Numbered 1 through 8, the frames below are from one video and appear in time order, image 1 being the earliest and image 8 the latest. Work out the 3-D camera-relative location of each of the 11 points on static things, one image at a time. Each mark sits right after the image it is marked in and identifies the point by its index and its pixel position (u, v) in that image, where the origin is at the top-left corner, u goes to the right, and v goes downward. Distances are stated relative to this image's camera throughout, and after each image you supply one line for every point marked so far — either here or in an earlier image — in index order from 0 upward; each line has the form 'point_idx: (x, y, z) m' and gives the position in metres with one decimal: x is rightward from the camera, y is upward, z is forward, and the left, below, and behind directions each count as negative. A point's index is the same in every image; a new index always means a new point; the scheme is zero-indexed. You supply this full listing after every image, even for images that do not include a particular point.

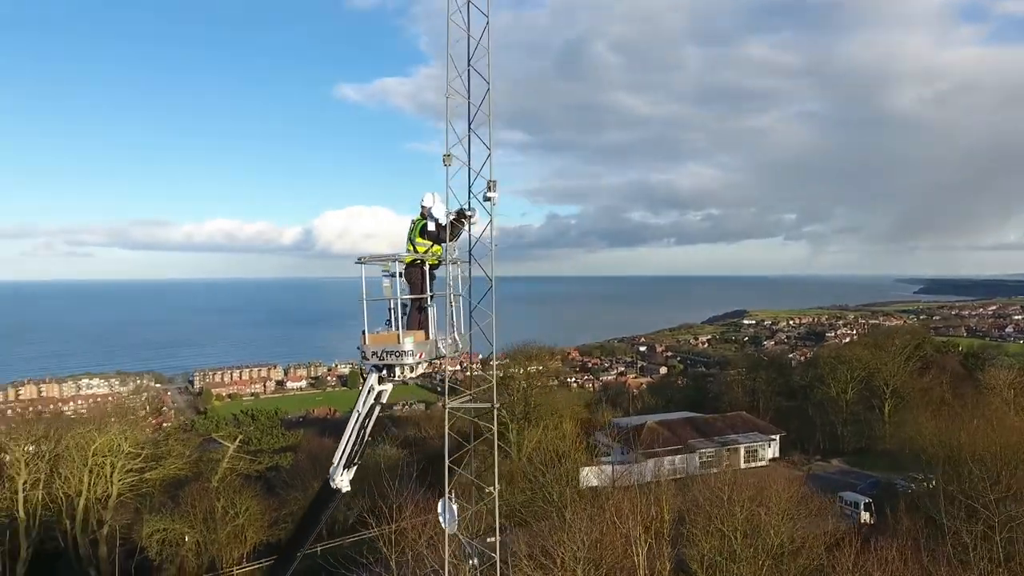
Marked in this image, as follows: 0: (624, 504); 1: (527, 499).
0: (+1.9, -3.8, +11.7) m
1: (+0.2, -4.3, +13.1) m
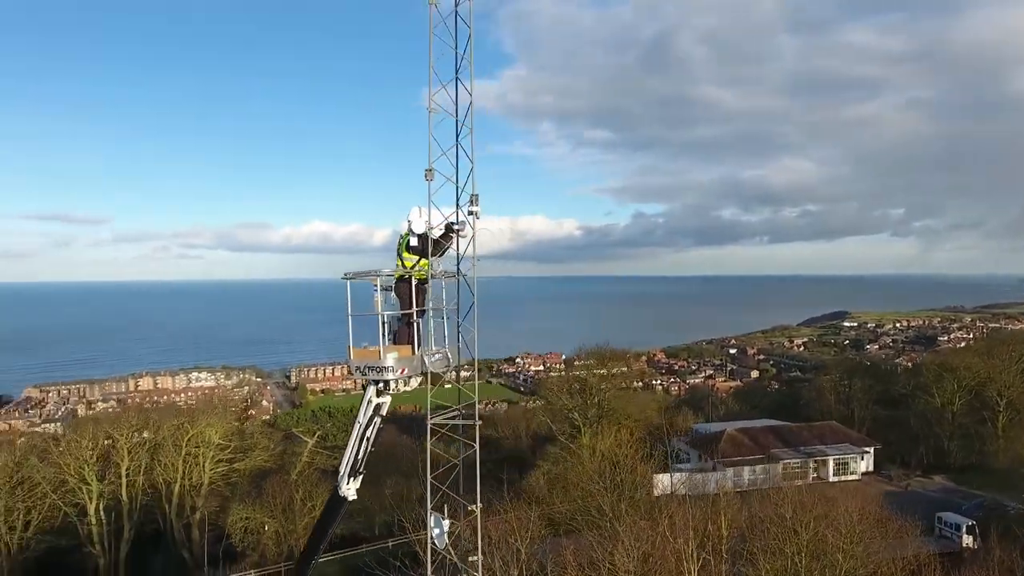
0: (+2.8, -3.9, +11.3) m
1: (+1.3, -4.3, +13.0) m
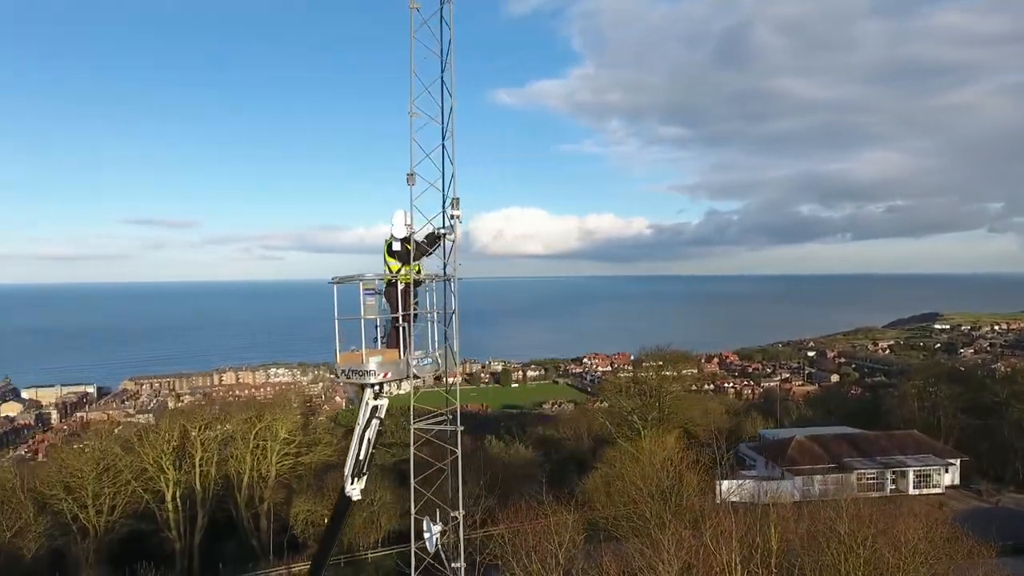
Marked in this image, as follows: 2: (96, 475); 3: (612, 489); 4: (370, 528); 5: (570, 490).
0: (+3.5, -3.9, +10.9) m
1: (+2.1, -4.4, +12.7) m
2: (-12.5, -5.6, +19.6) m
3: (+2.1, -4.3, +13.9) m
4: (-4.1, -7.1, +19.5) m
5: (+1.5, -5.3, +17.0) m
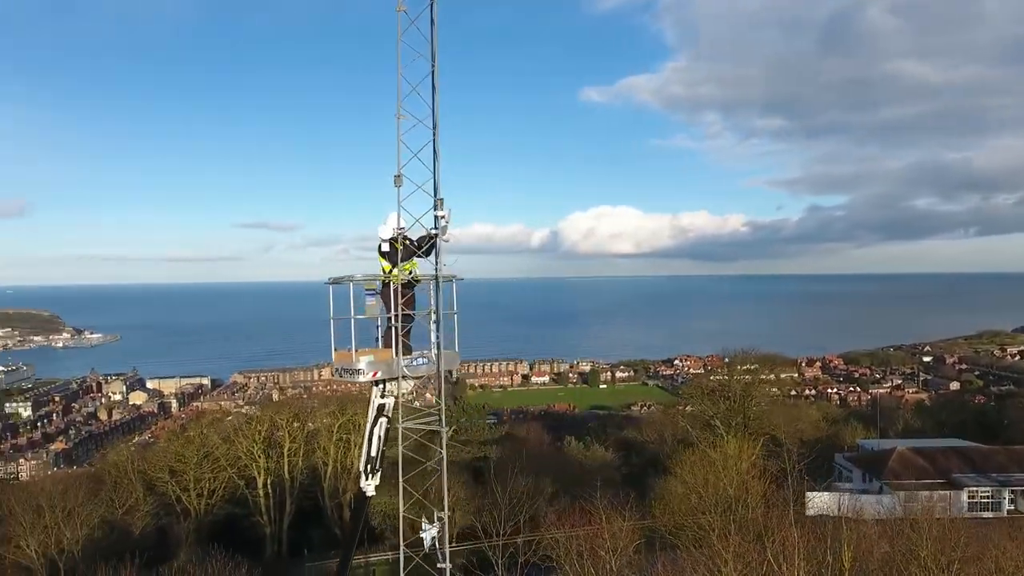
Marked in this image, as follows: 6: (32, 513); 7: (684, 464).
0: (+4.3, -3.9, +10.2) m
1: (+3.2, -4.4, +12.3) m
2: (-10.2, -5.6, +21.2) m
3: (+3.4, -4.3, +13.5) m
4: (-1.9, -7.1, +19.9) m
5: (+3.2, -5.3, +16.6) m
6: (-12.6, -5.9, +17.2) m
7: (+4.2, -4.3, +15.8) m
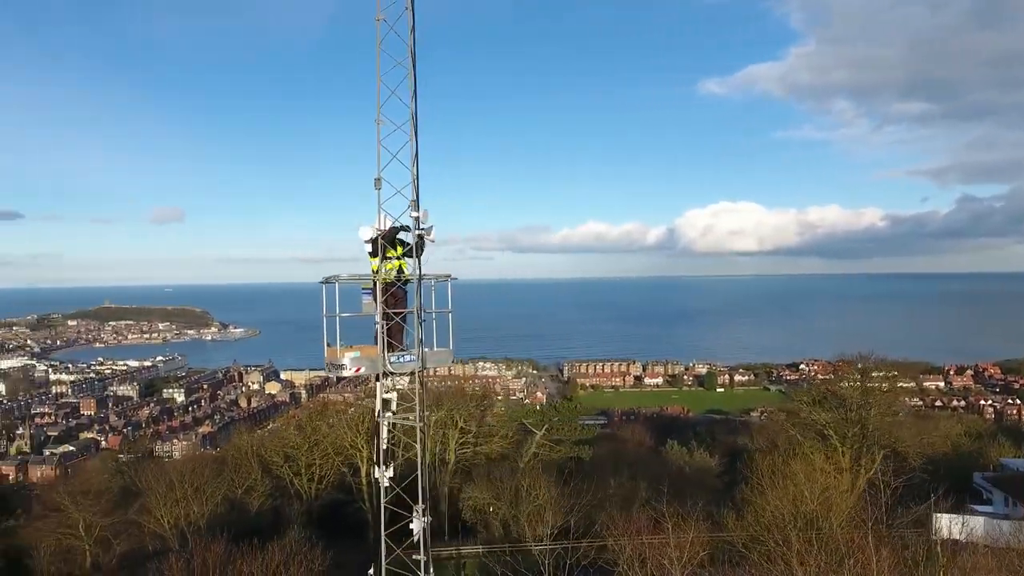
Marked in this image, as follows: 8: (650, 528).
0: (+5.2, -3.9, +9.4) m
1: (+4.5, -4.4, +11.6) m
2: (-7.1, -5.6, +22.8) m
3: (+4.9, -4.3, +12.7) m
4: (+0.8, -7.1, +20.0) m
5: (+5.3, -5.3, +15.8) m
6: (-10.2, -5.9, +19.2) m
7: (+6.1, -4.3, +14.8) m
8: (+3.0, -5.2, +14.1) m
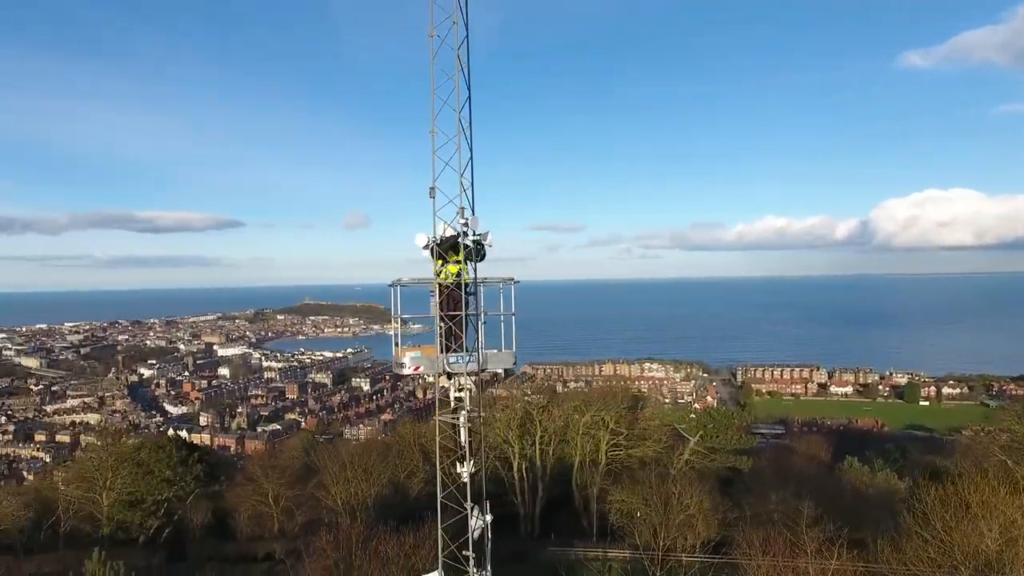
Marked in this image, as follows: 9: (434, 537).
0: (+6.7, -3.9, +7.8) m
1: (+6.6, -4.4, +10.1) m
2: (-1.8, -5.6, +23.9) m
3: (+7.2, -4.3, +11.1) m
4: (+5.2, -7.1, +19.2) m
5: (+8.4, -5.3, +14.0) m
6: (-5.7, -5.9, +21.3) m
7: (+8.9, -4.3, +12.8) m
8: (+5.7, -5.2, +12.9) m
9: (-1.5, -5.0, +12.9) m
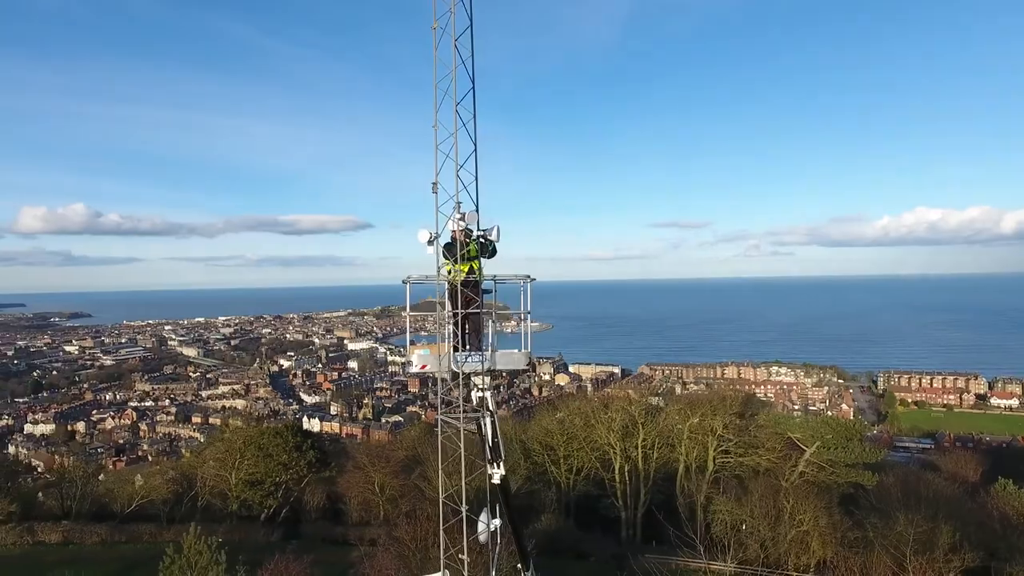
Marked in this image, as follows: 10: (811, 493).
0: (+7.2, -3.9, +6.3) m
1: (+7.5, -4.4, +8.6) m
2: (+1.9, -5.5, +23.8) m
3: (+8.4, -4.3, +9.5) m
4: (+7.9, -7.1, +17.8) m
5: (+10.1, -5.3, +12.1) m
6: (-2.4, -5.8, +21.9) m
7: (+10.4, -4.3, +10.8) m
8: (+7.2, -5.2, +11.5) m
9: (+0.2, -4.9, +12.9) m
10: (+9.0, -6.2, +19.6) m
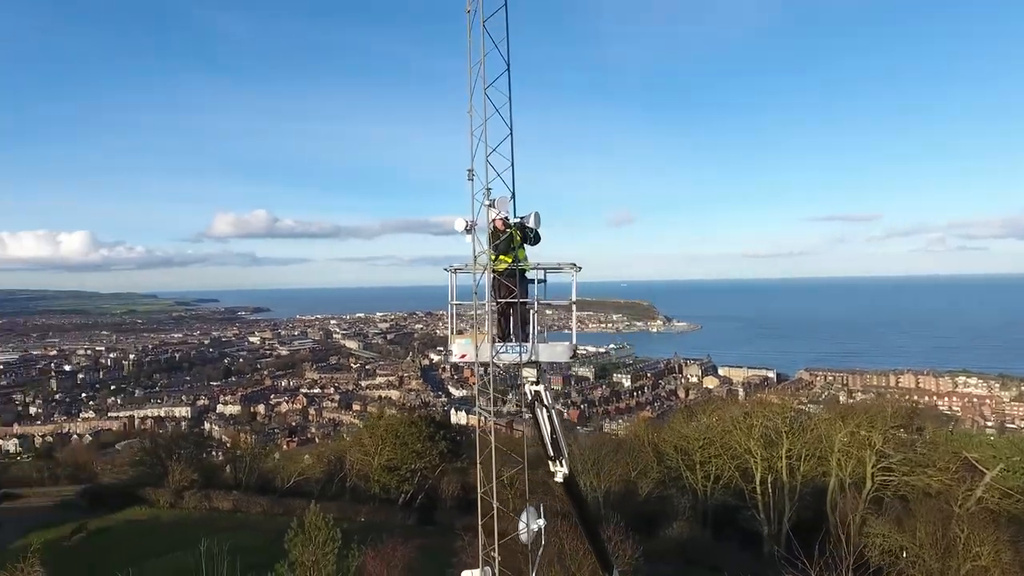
0: (+7.7, -3.9, +4.4) m
1: (+8.5, -4.3, +6.5) m
2: (+6.5, -5.4, +22.6) m
3: (+9.6, -4.2, +7.2) m
4: (+11.0, -7.0, +15.4) m
5: (+11.8, -5.3, +9.4) m
6: (+1.9, -5.7, +21.8) m
7: (+11.8, -4.3, +8.1) m
8: (+8.9, -5.1, +9.5) m
9: (+2.3, -4.9, +12.4) m
10: (+12.5, -6.1, +16.9) m
